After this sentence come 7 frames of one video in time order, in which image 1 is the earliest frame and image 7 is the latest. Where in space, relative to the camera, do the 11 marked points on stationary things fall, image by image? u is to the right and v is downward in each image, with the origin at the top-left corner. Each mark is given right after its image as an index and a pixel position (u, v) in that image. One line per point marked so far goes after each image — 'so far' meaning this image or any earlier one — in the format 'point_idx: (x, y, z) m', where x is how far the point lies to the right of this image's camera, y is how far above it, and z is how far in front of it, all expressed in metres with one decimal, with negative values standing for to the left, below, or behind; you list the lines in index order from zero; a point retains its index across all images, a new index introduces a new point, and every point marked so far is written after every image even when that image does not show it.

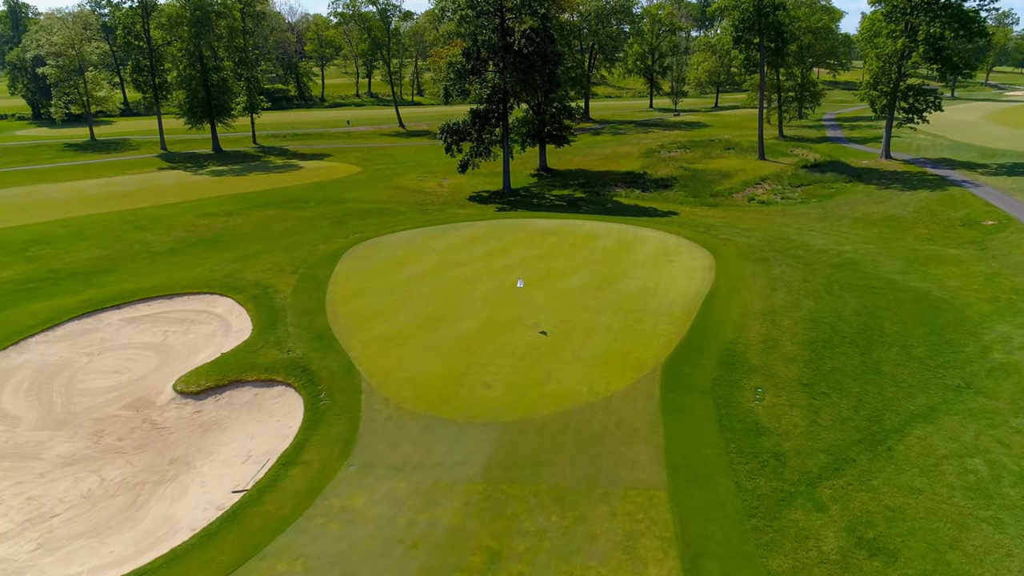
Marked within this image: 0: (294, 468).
0: (-5.3, -4.8, +12.9) m
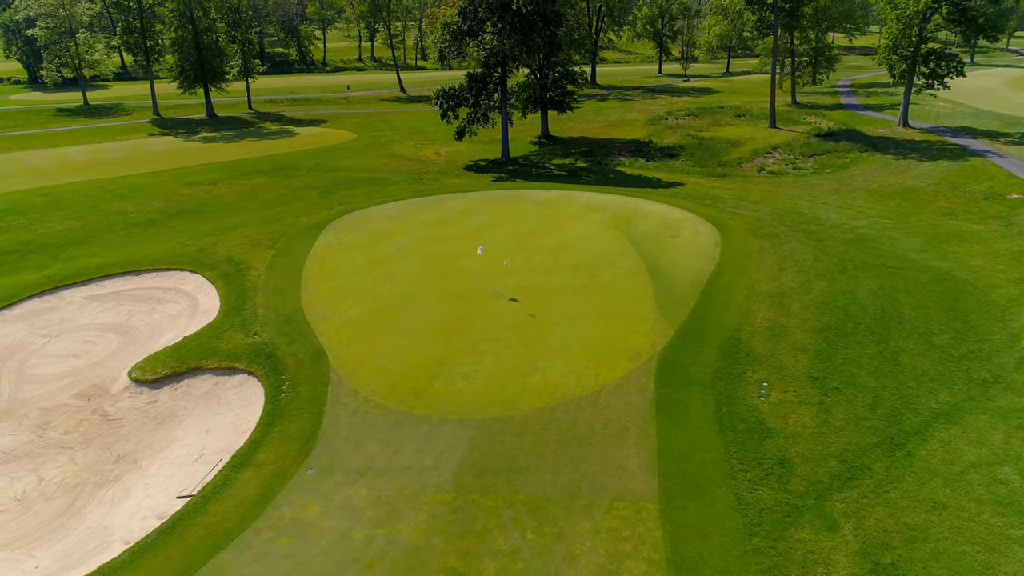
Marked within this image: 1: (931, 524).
0: (-5.7, -4.3, +11.9) m
1: (+7.2, -4.3, +10.3) m
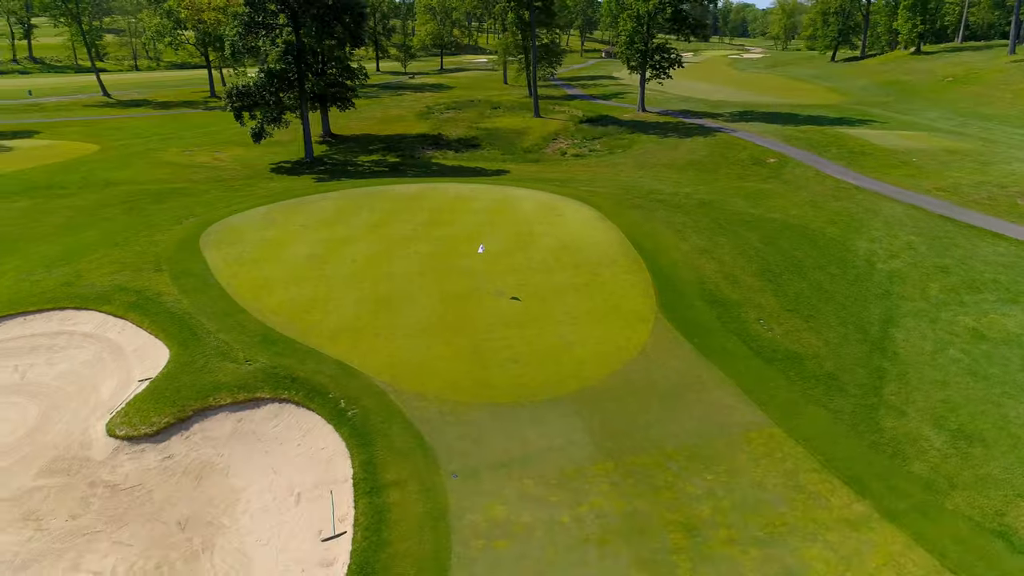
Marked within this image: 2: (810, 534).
0: (-5.7, -4.3, +11.8) m
1: (+7.3, -4.3, +10.2) m
2: (+5.3, -4.4, +9.9) m
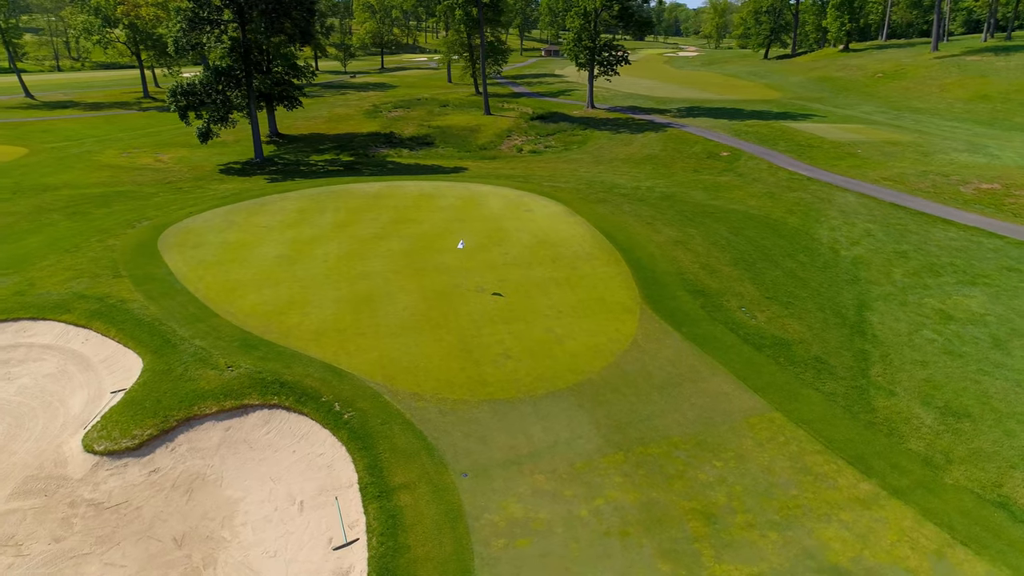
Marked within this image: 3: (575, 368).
0: (-5.4, -4.4, +11.2) m
1: (+7.6, -3.9, +10.6) m
2: (+5.7, -4.1, +10.1) m
3: (+1.7, -2.2, +15.0) m
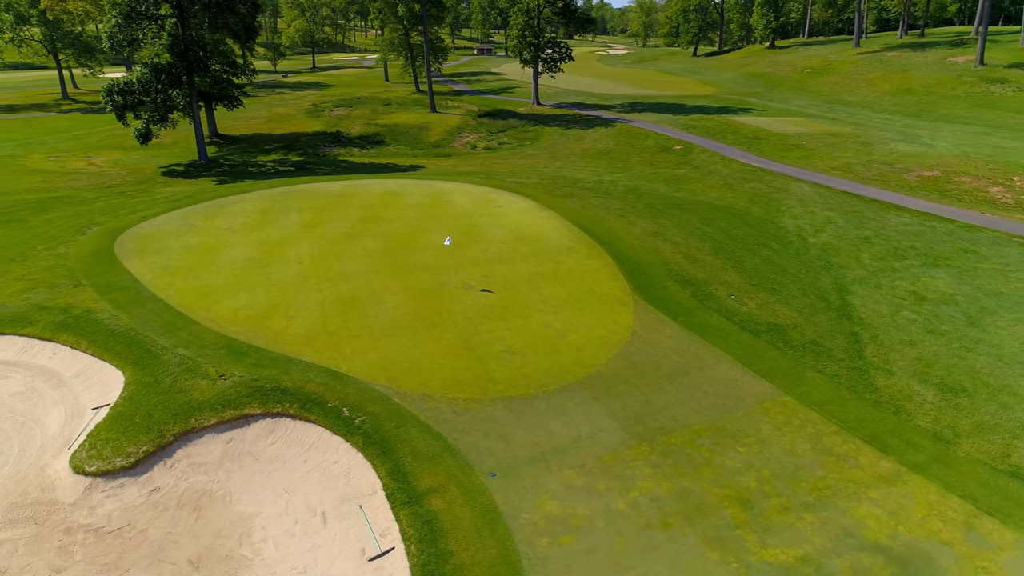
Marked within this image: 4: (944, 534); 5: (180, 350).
0: (-4.8, -4.4, +10.6) m
1: (+8.2, -3.5, +10.9) m
2: (+6.3, -3.7, +10.3) m
3: (+1.9, -2.0, +14.9) m
4: (+7.3, -4.1, +9.4) m
5: (-9.4, -1.8, +15.8) m
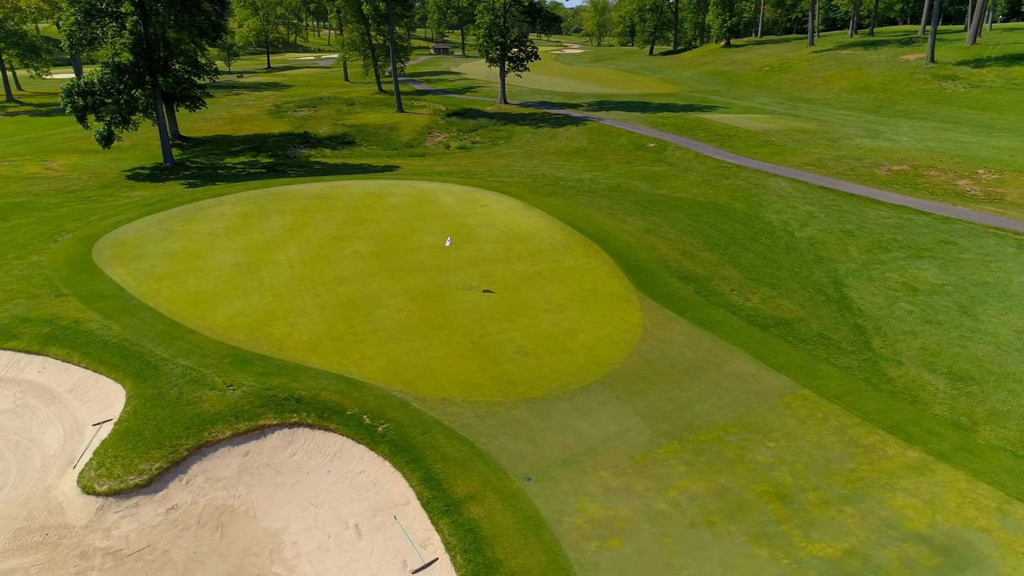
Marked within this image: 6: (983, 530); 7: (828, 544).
0: (-4.1, -4.5, +10.2) m
1: (+8.8, -3.4, +11.1) m
2: (+7.0, -3.6, +10.4) m
3: (+2.4, -1.9, +14.8) m
4: (+8.0, -4.0, +9.6) m
5: (-9.0, -2.0, +15.2) m
6: (+7.9, -4.1, +9.4) m
7: (+5.1, -4.2, +9.1) m
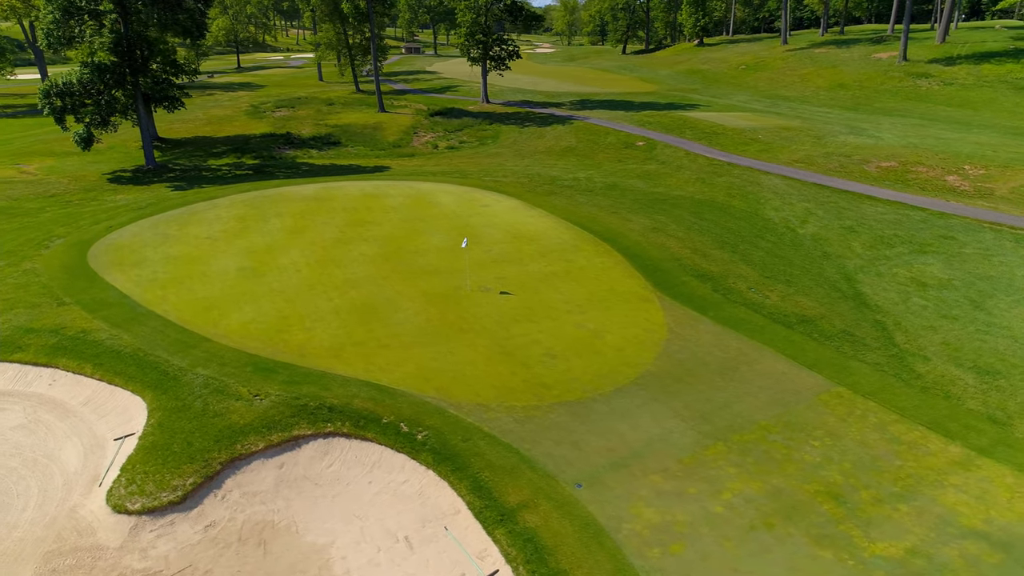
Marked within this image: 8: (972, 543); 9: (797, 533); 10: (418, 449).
0: (-3.2, -4.6, +10.0) m
1: (+9.7, -3.3, +11.2) m
2: (+7.9, -3.6, +10.4) m
3: (+3.2, -1.9, +14.7) m
4: (+9.0, -3.9, +9.6) m
5: (-8.2, -2.2, +14.9) m
6: (+8.8, -4.0, +9.4) m
7: (+6.1, -4.1, +9.1) m
8: (+7.5, -4.1, +9.1) m
9: (+4.5, -4.0, +9.2) m
10: (-2.0, -3.3, +11.8) m
